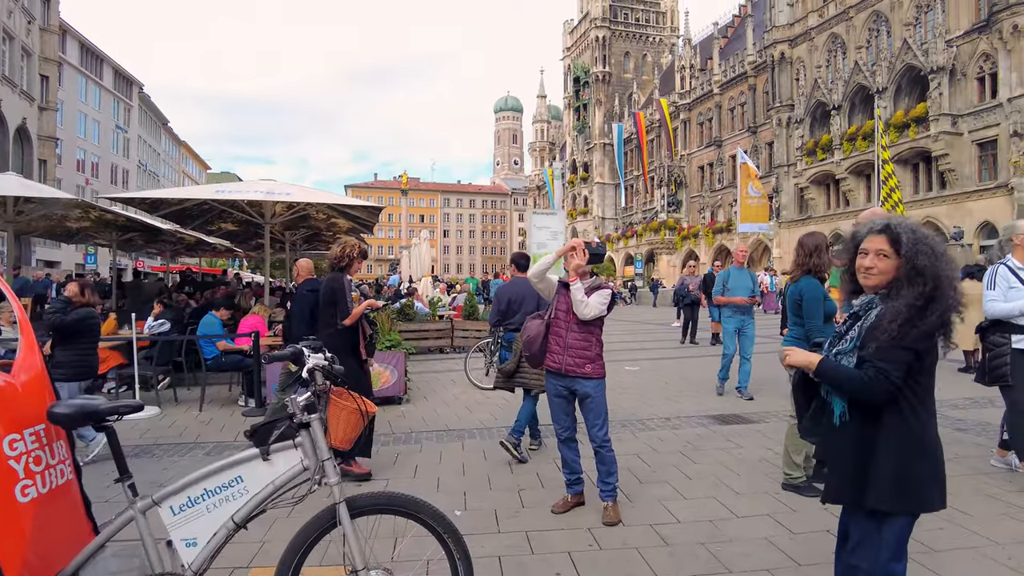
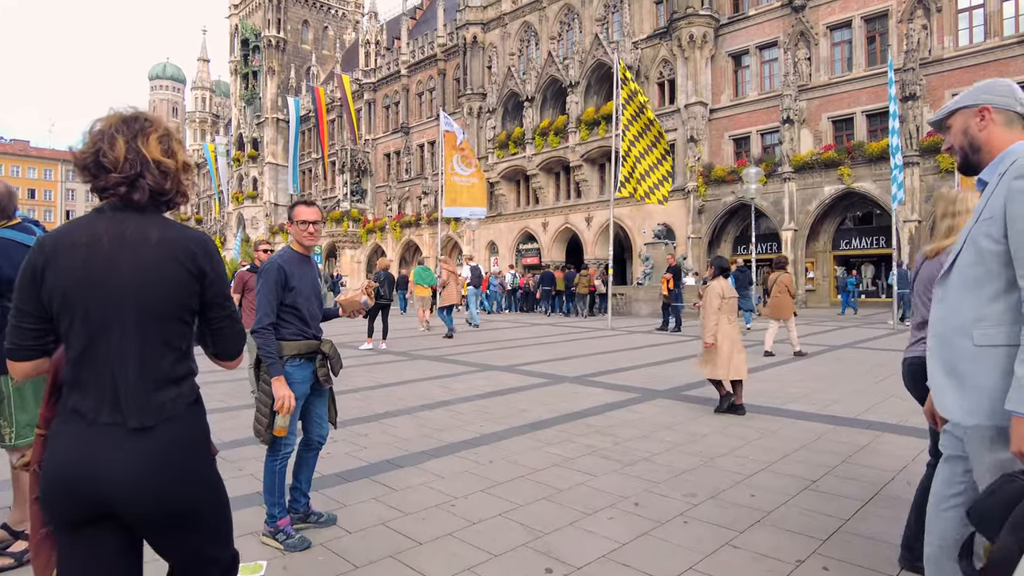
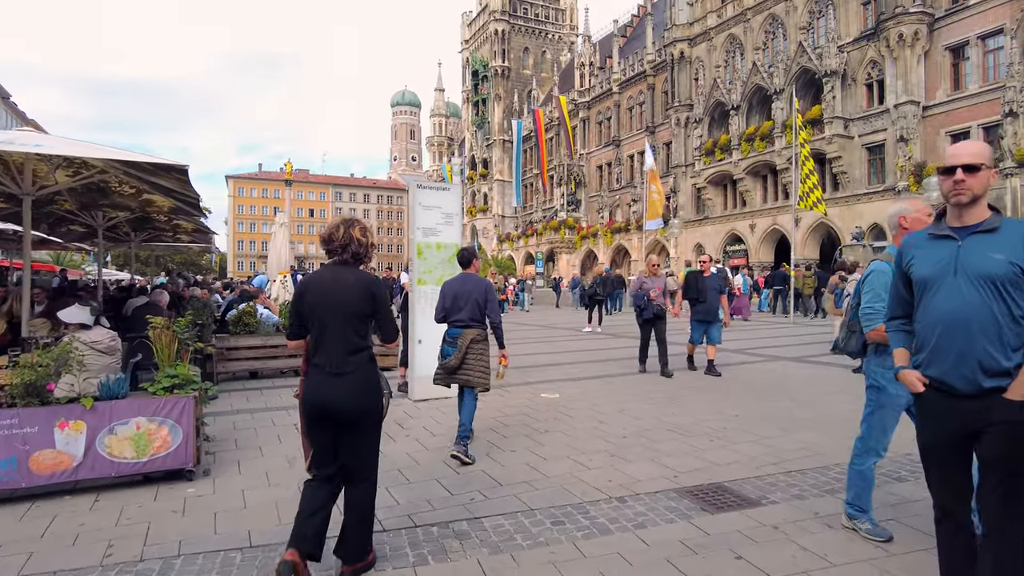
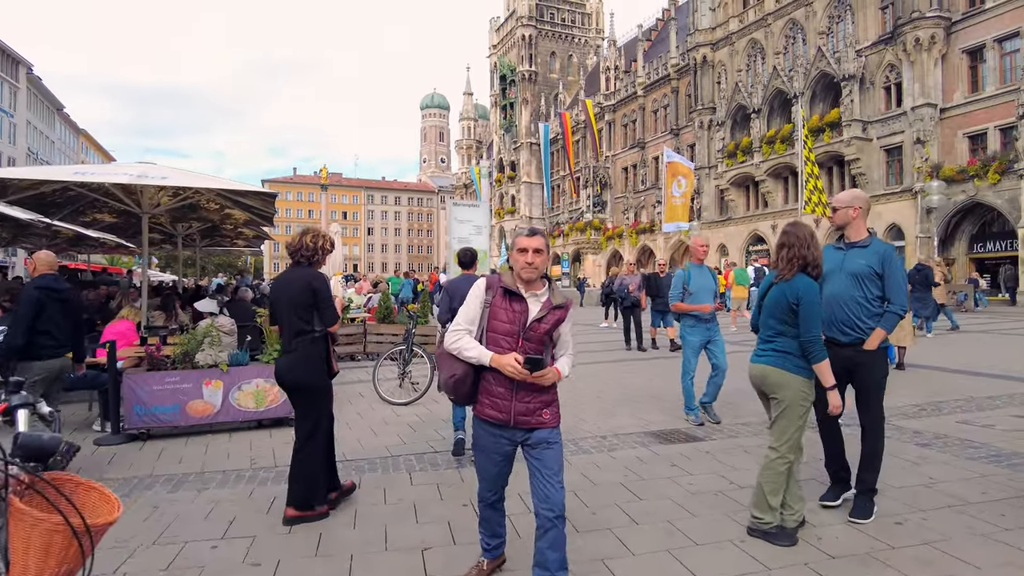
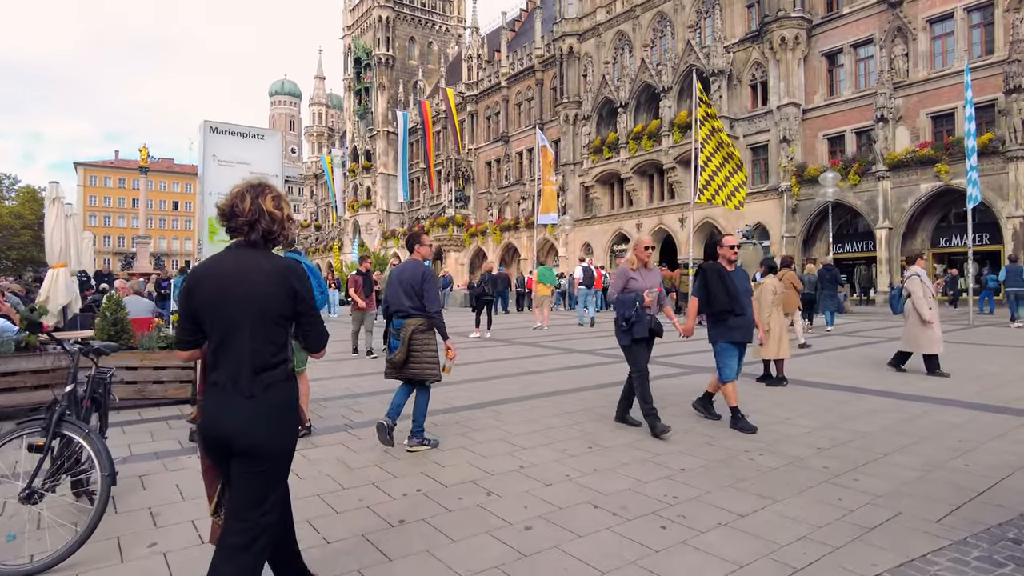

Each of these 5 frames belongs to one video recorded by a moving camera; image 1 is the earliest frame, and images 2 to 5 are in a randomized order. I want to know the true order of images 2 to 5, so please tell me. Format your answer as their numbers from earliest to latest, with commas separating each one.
4, 3, 5, 2
